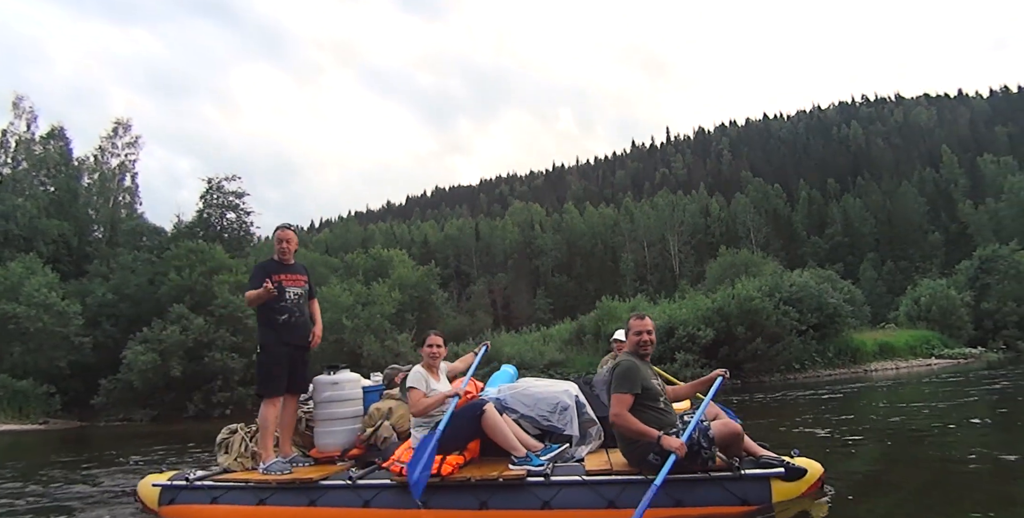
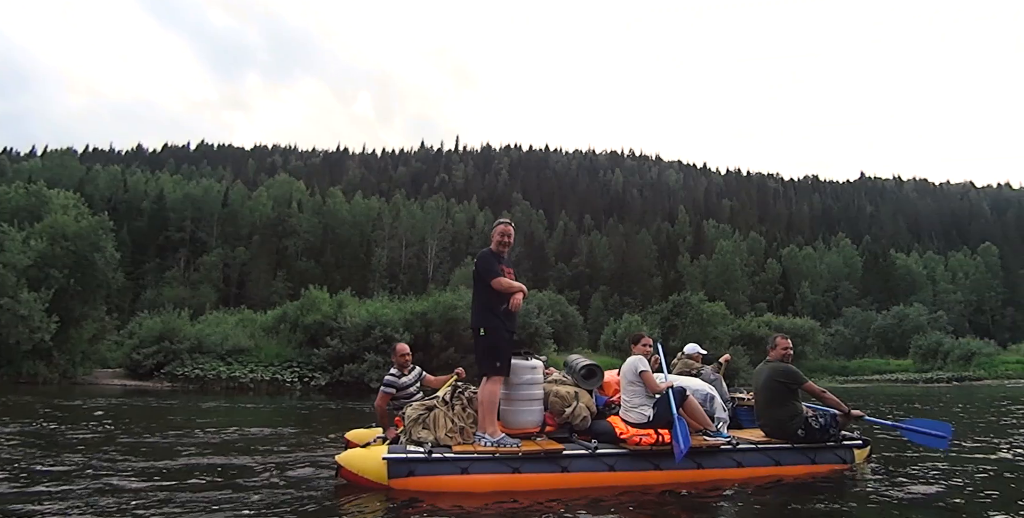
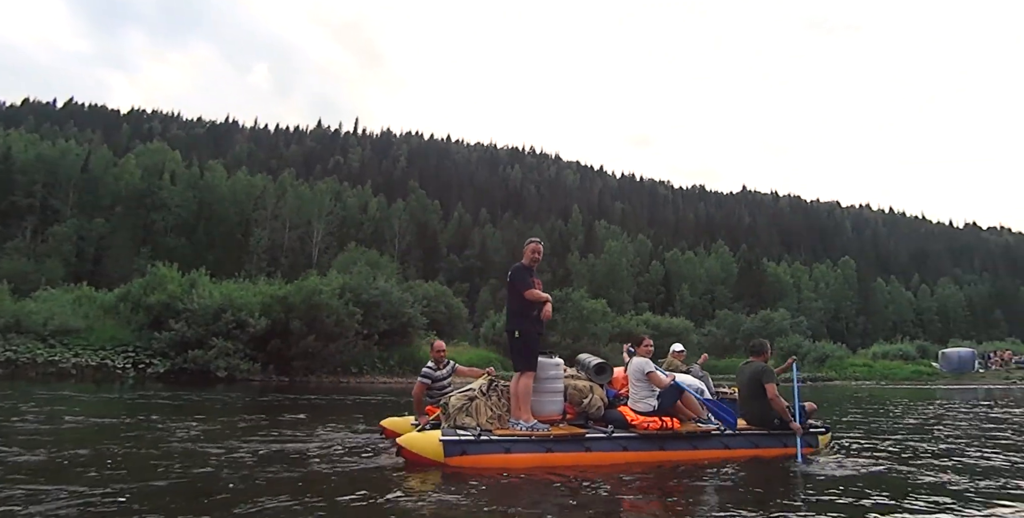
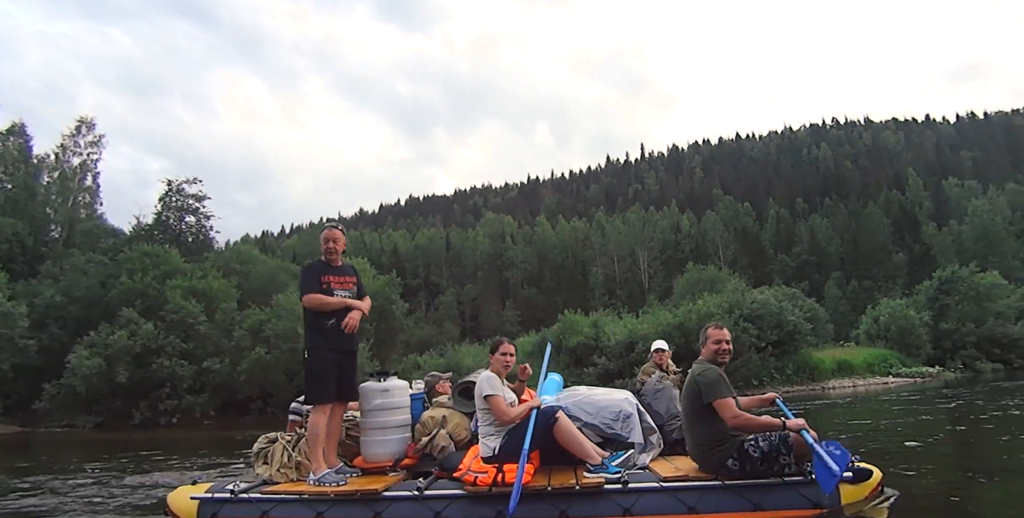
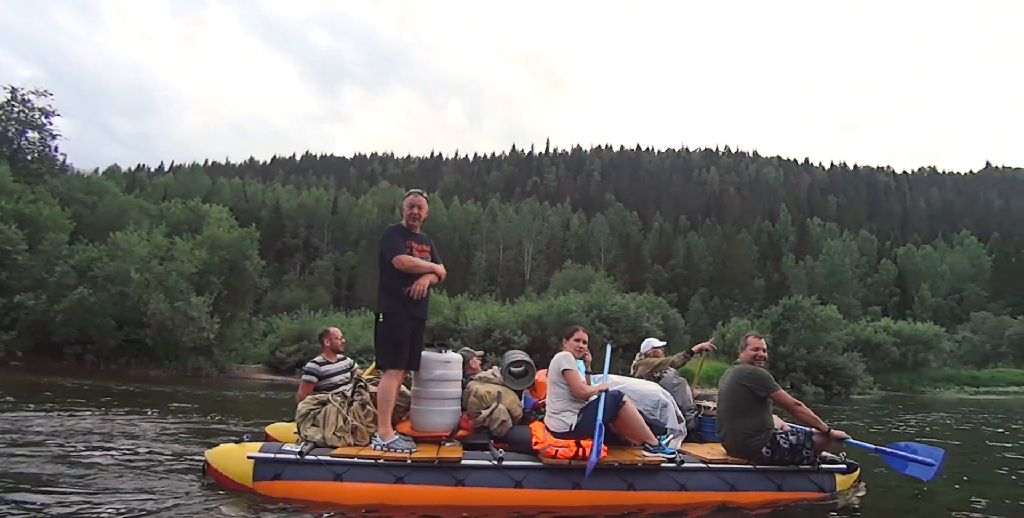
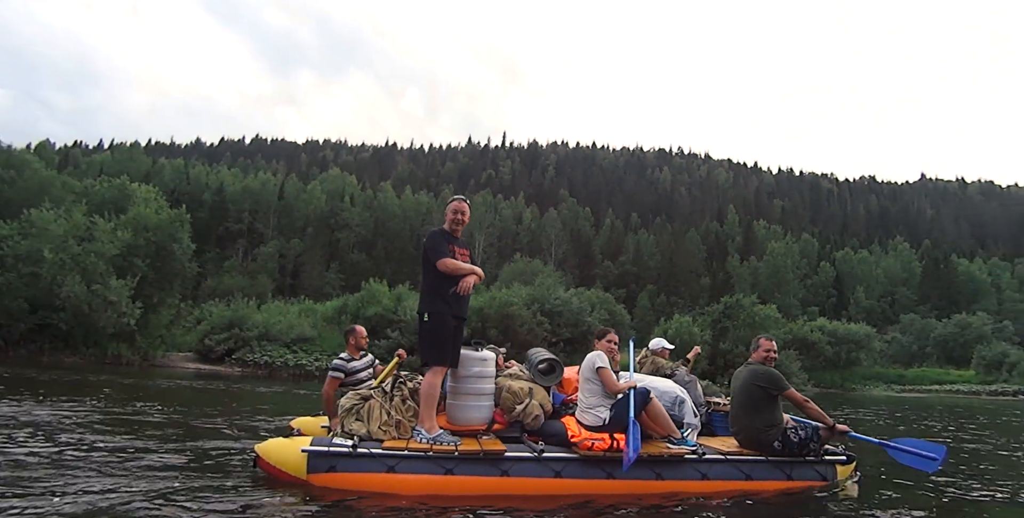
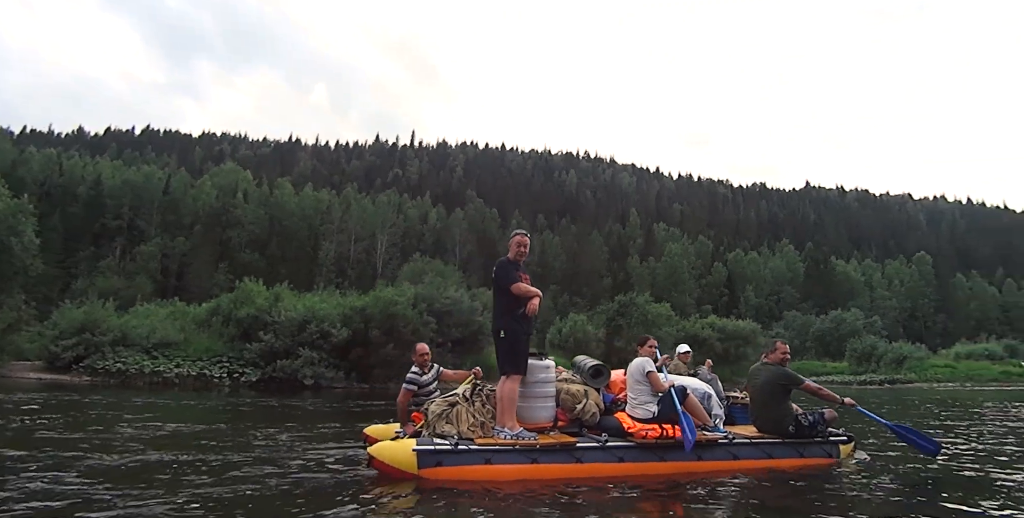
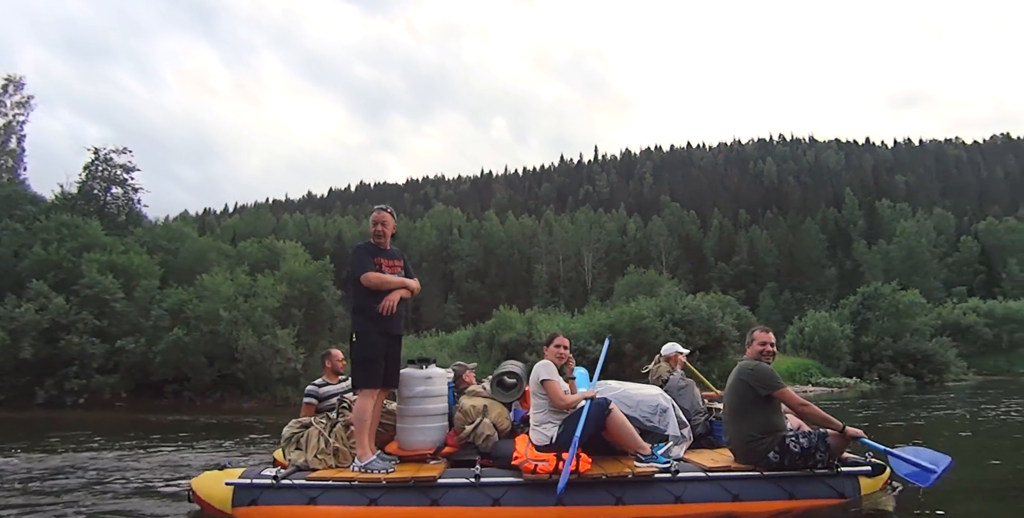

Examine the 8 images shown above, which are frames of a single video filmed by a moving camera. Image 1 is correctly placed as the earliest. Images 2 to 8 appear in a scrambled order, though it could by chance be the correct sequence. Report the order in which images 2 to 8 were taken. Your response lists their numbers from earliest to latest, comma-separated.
4, 8, 5, 6, 2, 7, 3
